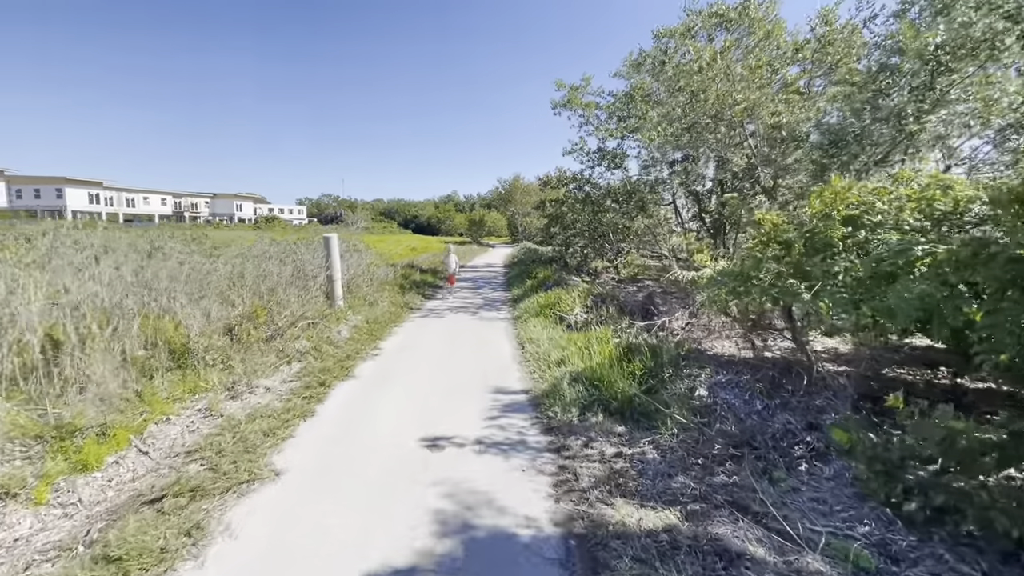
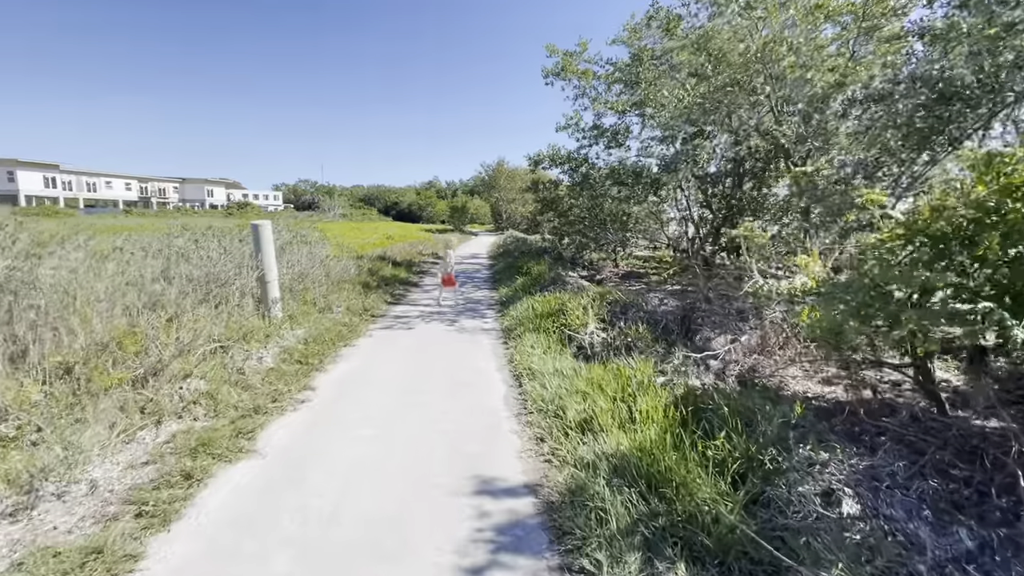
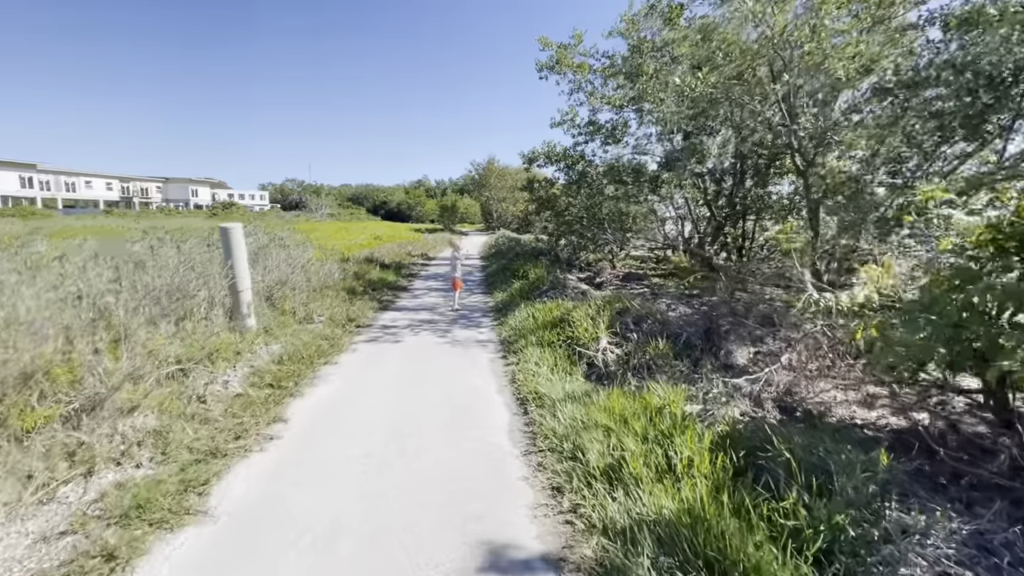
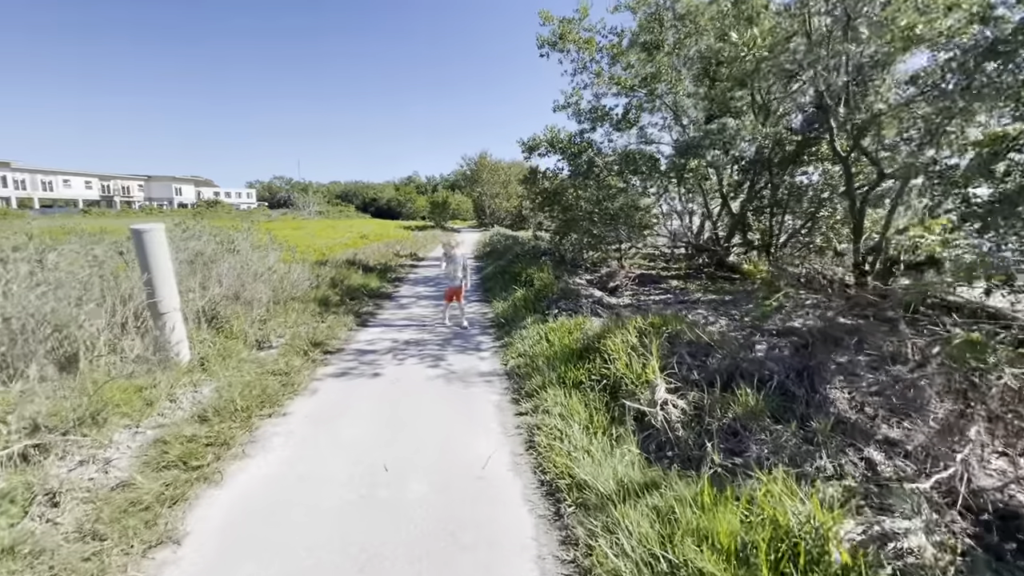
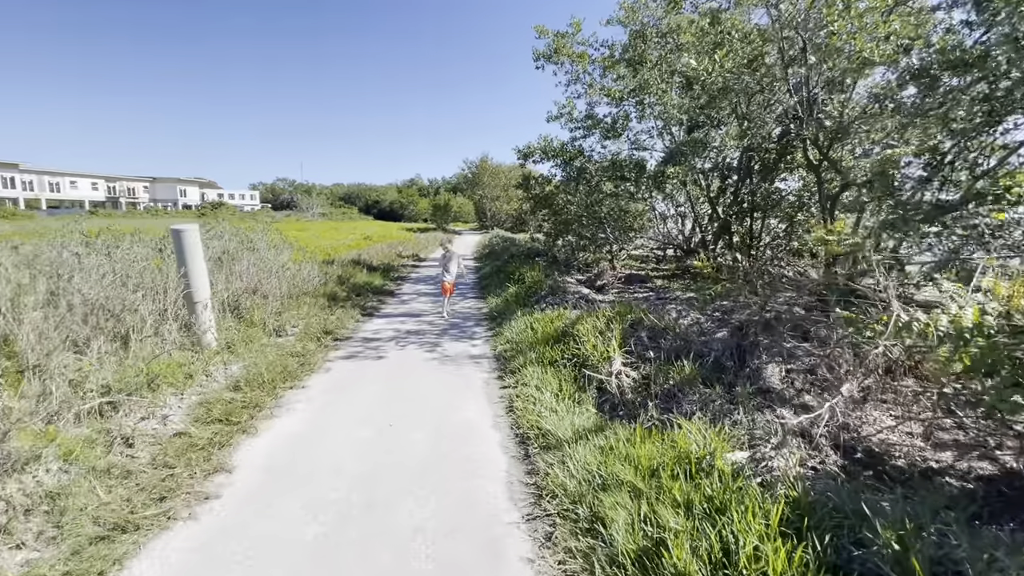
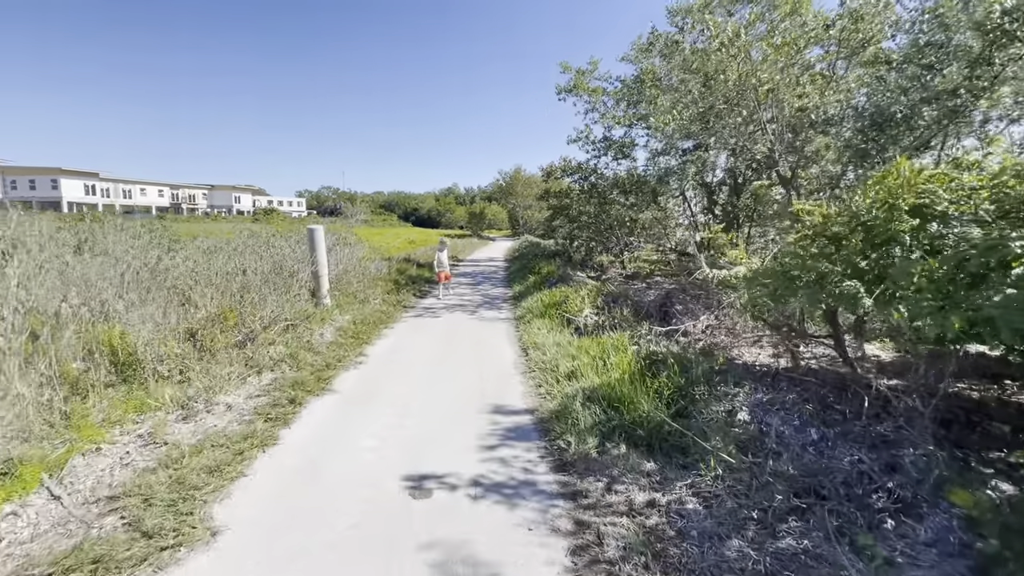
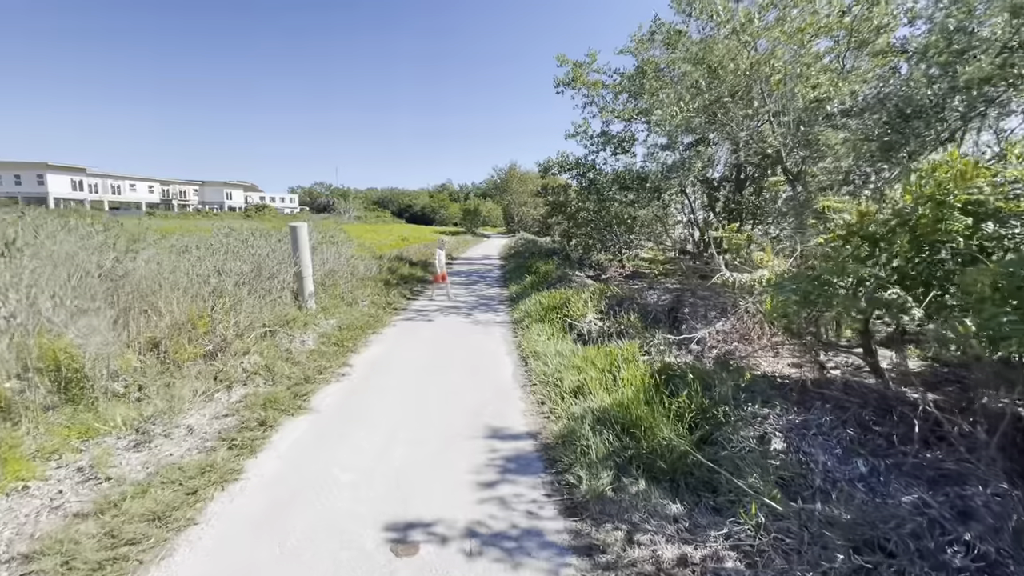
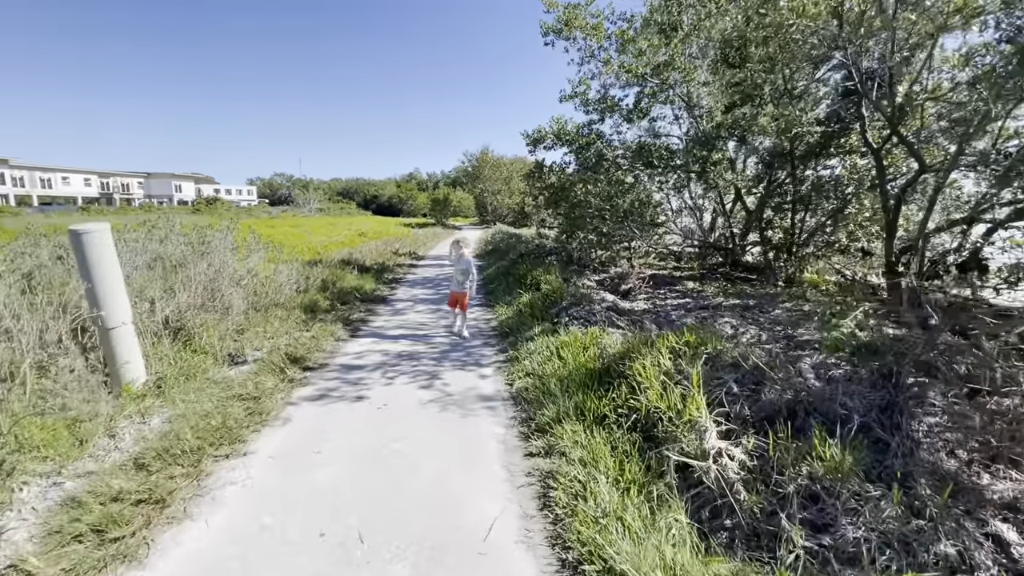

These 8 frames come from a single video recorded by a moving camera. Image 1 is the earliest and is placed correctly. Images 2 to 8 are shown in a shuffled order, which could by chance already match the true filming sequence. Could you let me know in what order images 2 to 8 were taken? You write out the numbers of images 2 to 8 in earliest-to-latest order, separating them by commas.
6, 7, 2, 3, 5, 4, 8
